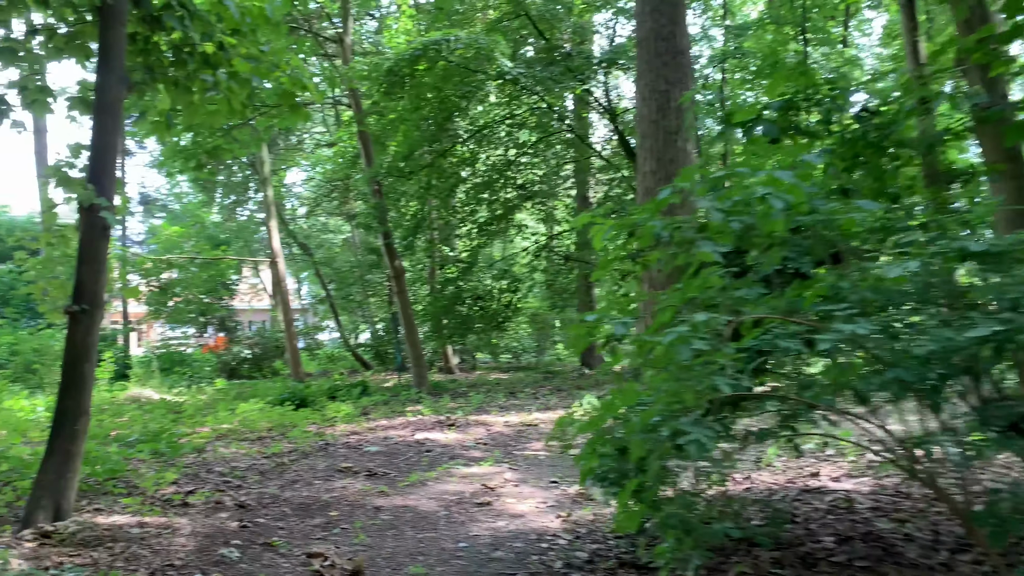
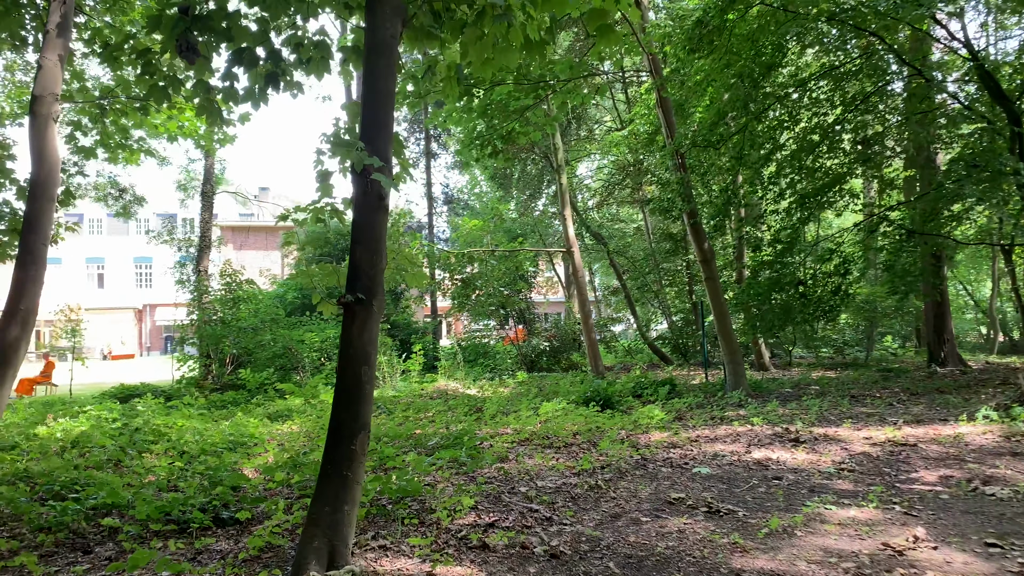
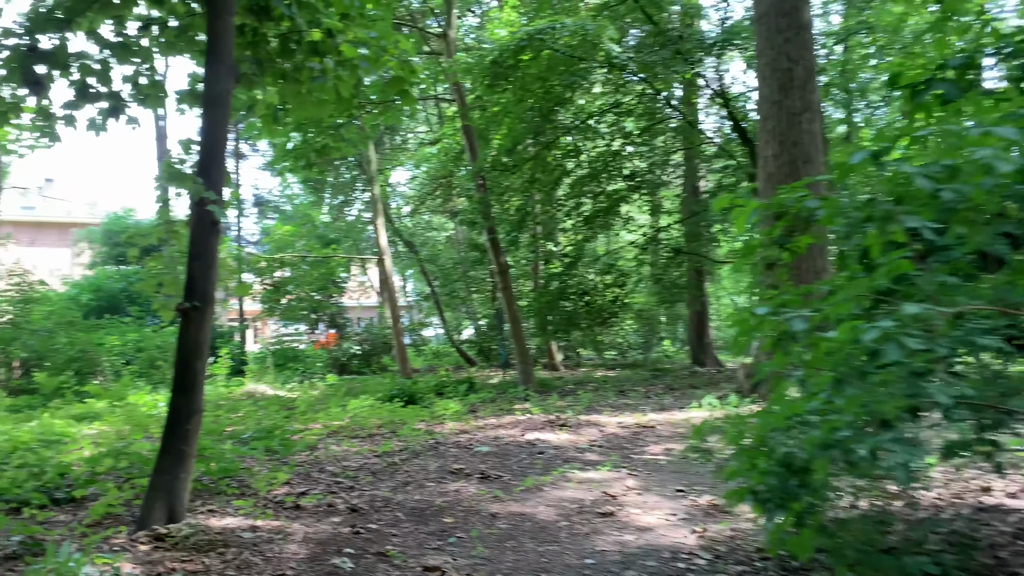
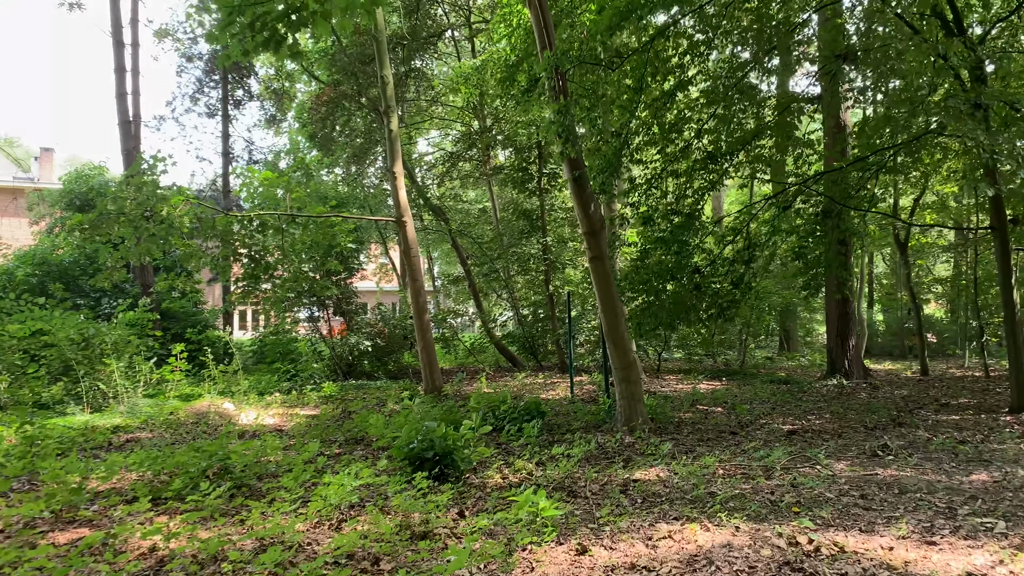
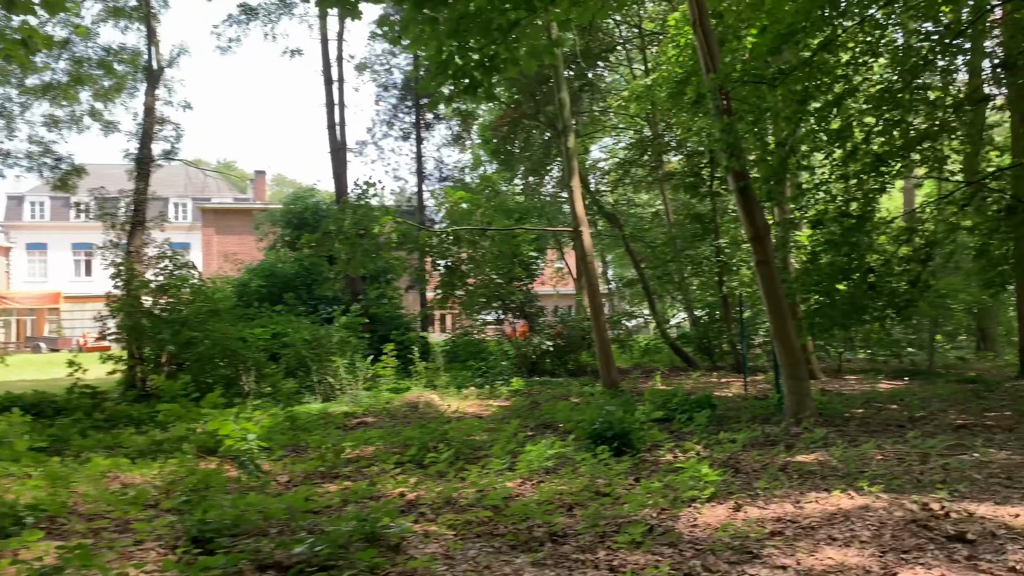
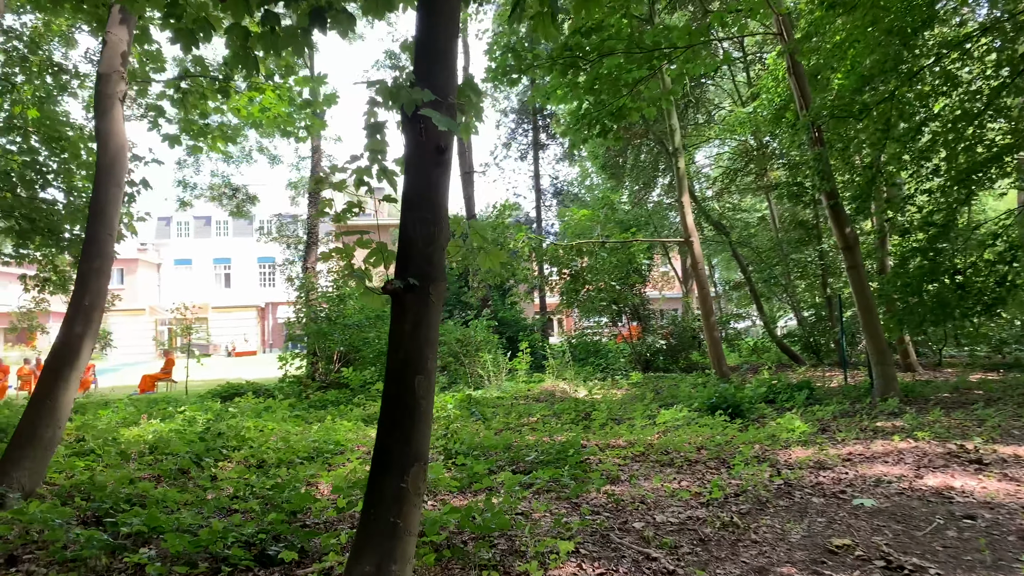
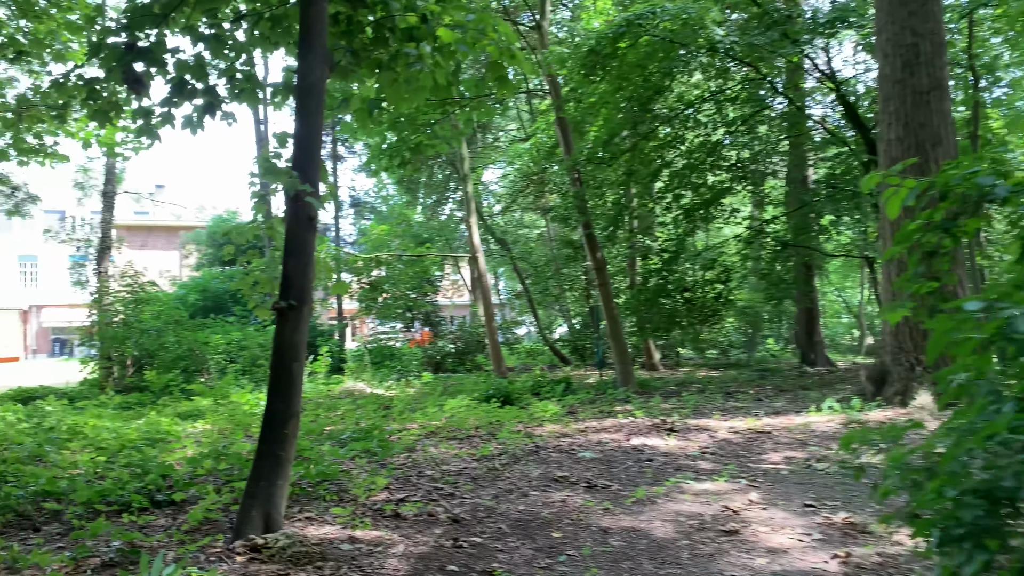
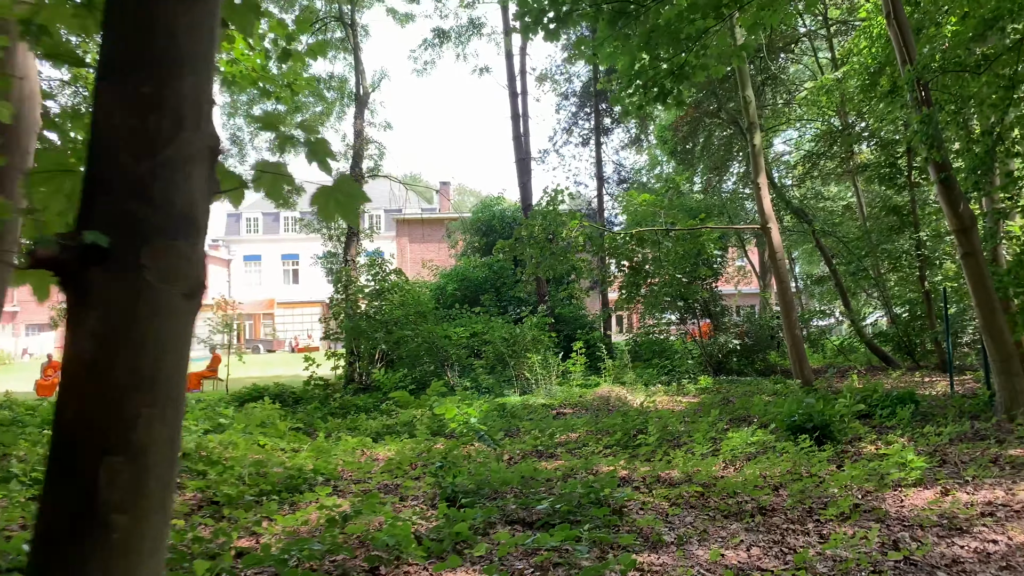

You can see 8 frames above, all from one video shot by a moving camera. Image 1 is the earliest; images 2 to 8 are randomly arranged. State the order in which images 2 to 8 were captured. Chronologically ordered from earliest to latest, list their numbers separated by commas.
3, 7, 2, 6, 8, 5, 4
